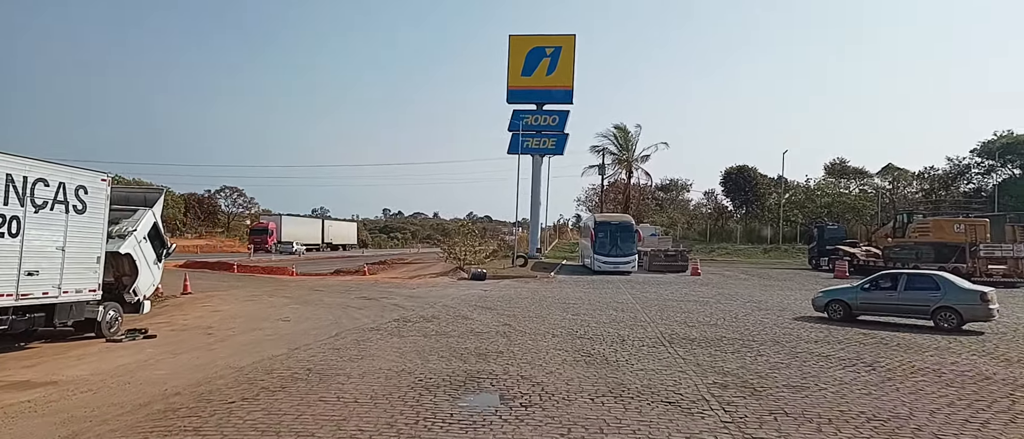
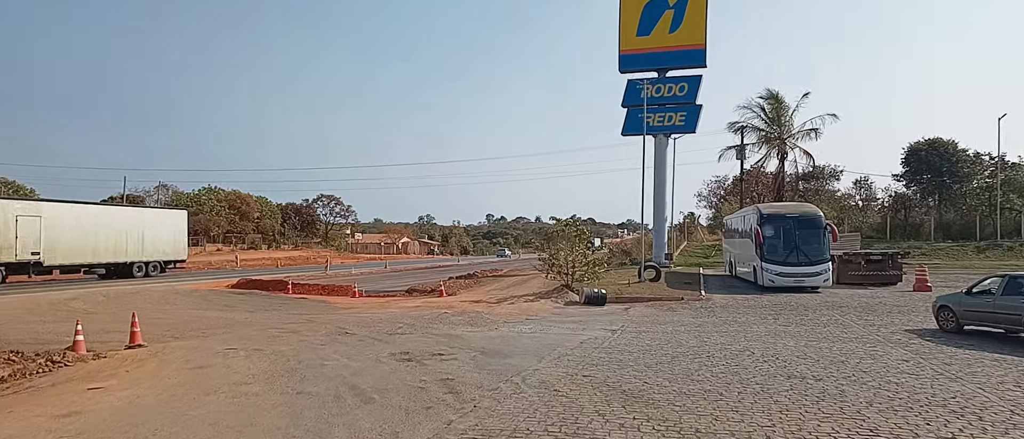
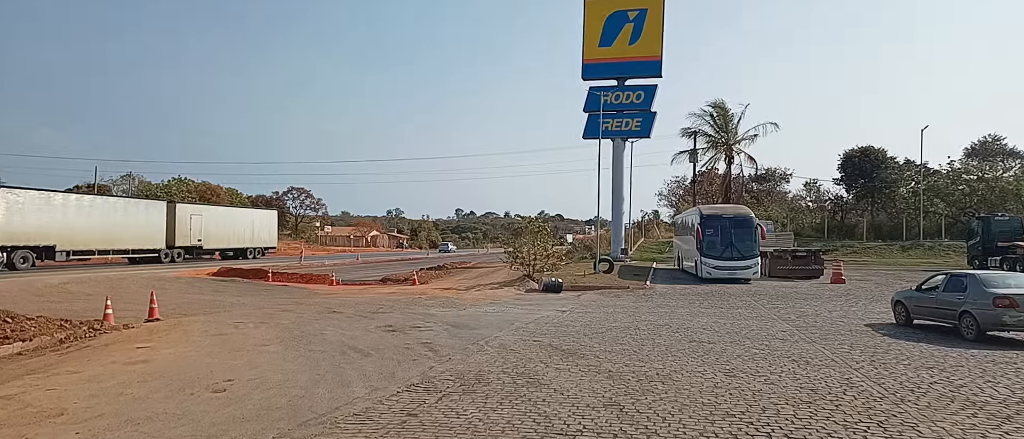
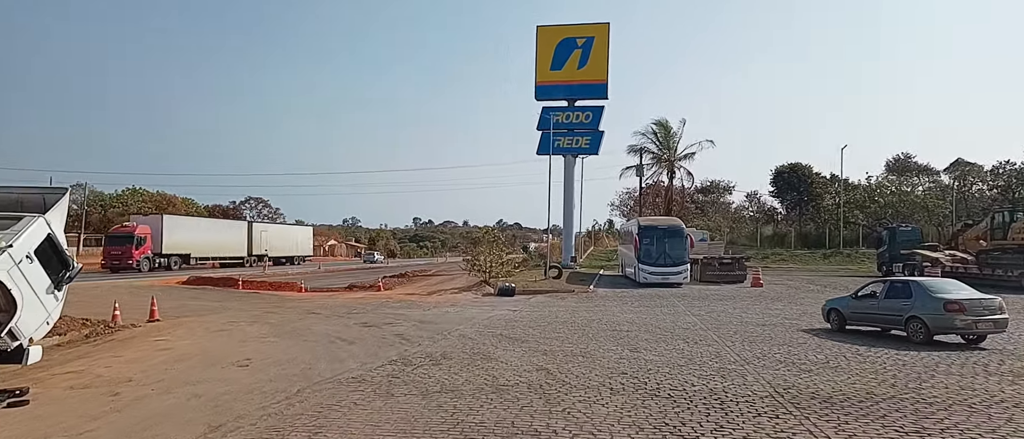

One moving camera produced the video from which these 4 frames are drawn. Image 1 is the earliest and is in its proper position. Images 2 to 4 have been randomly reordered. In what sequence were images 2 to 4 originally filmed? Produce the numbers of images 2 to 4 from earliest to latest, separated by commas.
4, 3, 2
